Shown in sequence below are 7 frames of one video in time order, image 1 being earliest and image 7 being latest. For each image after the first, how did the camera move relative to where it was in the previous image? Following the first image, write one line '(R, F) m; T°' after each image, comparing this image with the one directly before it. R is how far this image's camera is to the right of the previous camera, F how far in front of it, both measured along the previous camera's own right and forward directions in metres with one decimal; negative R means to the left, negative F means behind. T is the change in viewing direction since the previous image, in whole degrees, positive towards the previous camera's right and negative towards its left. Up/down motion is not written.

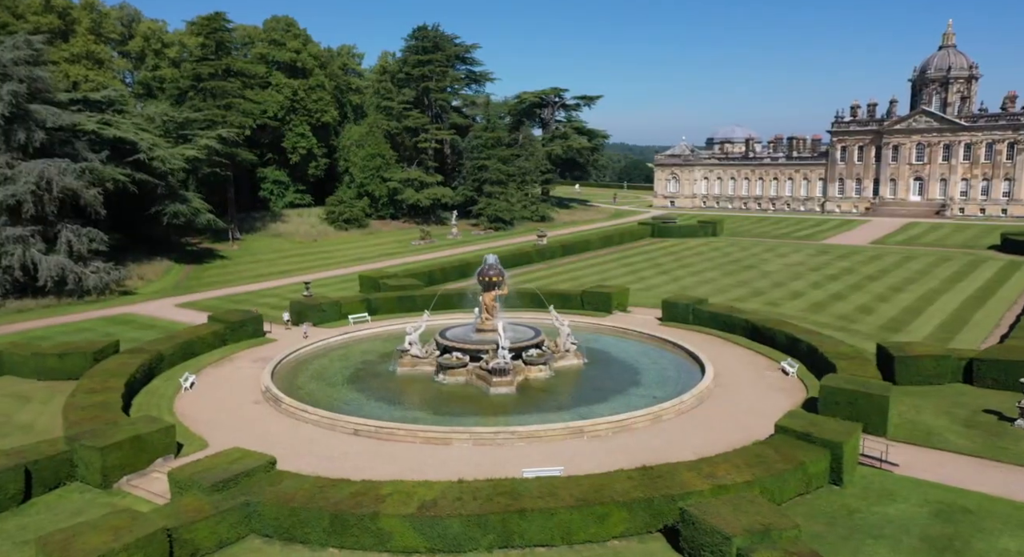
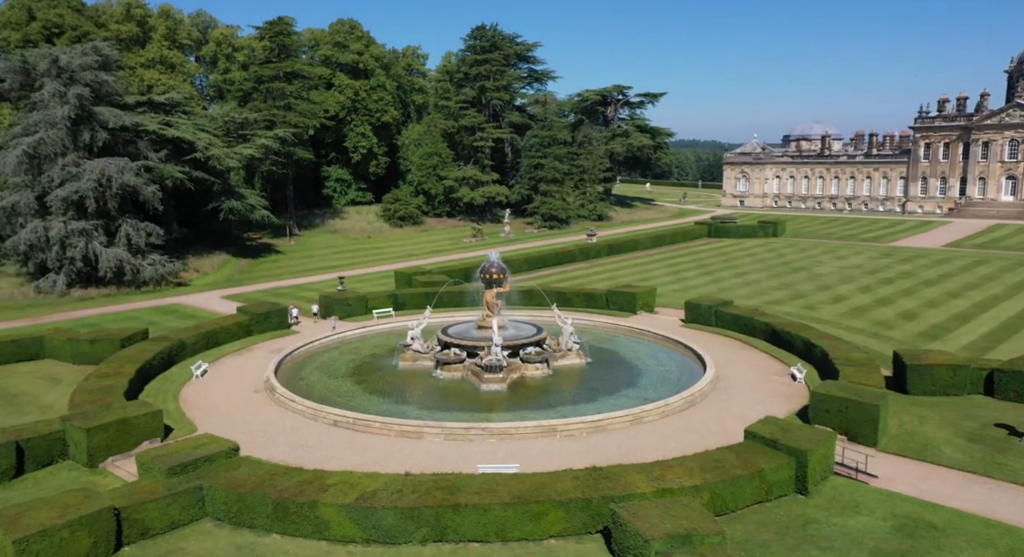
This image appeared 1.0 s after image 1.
(+2.1, +0.1) m; -6°
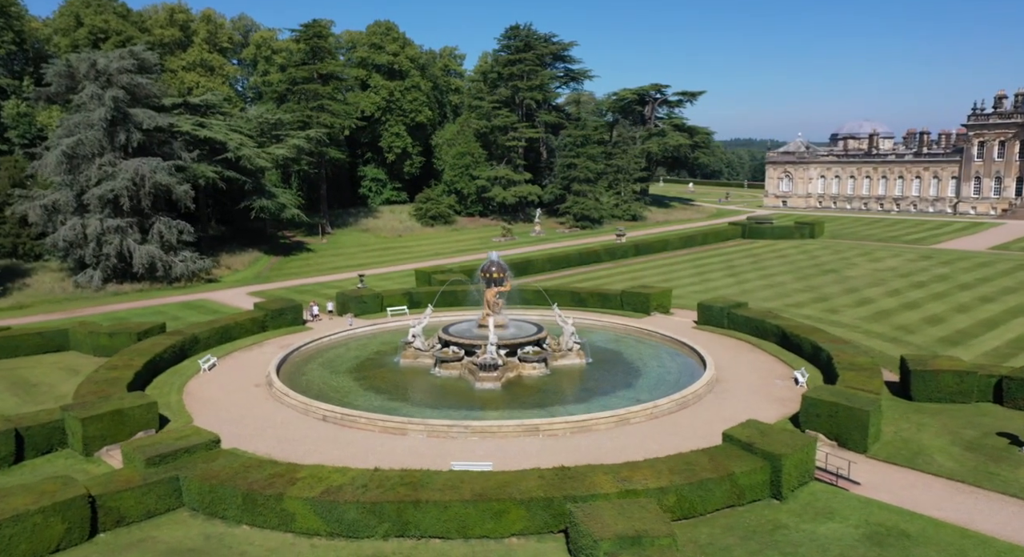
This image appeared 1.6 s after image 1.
(+1.3, 0.0) m; -3°
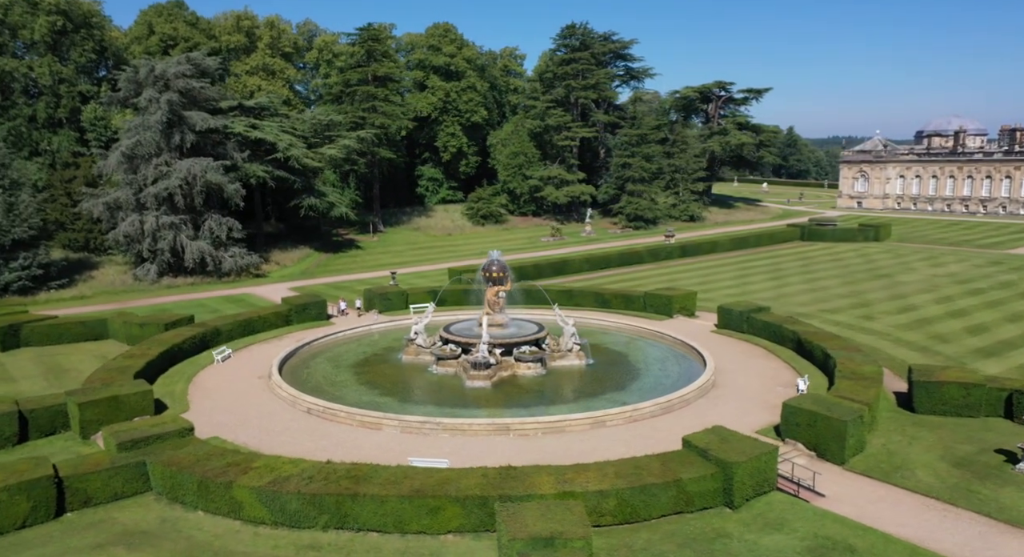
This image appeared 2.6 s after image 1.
(+2.1, 0.0) m; -5°
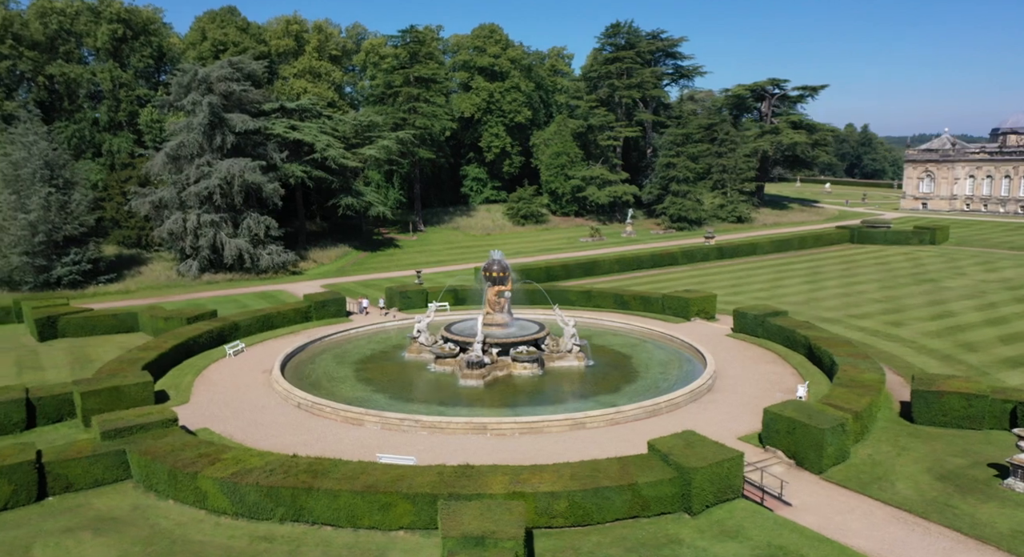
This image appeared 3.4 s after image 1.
(+1.7, 0.0) m; -4°
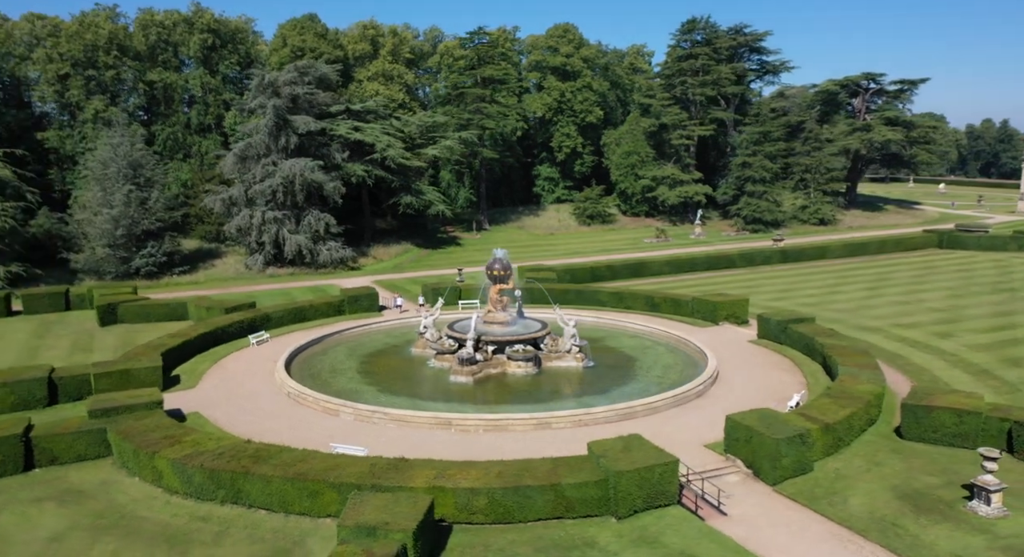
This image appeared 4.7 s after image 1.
(+2.8, 0.0) m; -7°
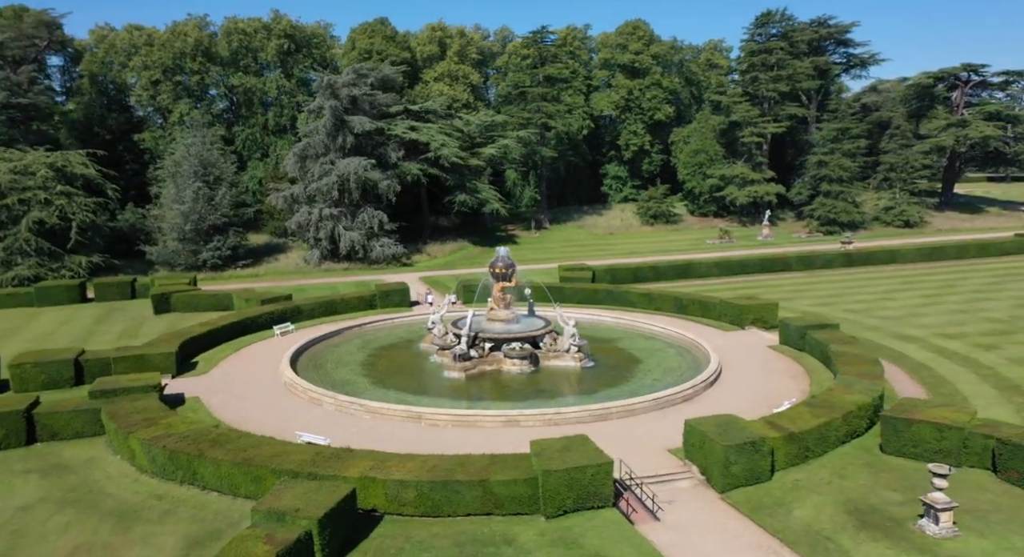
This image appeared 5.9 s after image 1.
(+2.6, -0.1) m; -7°
